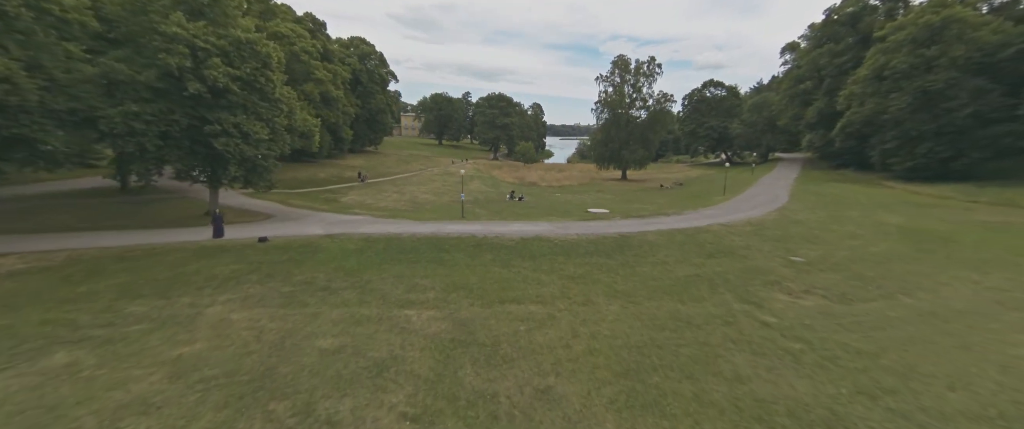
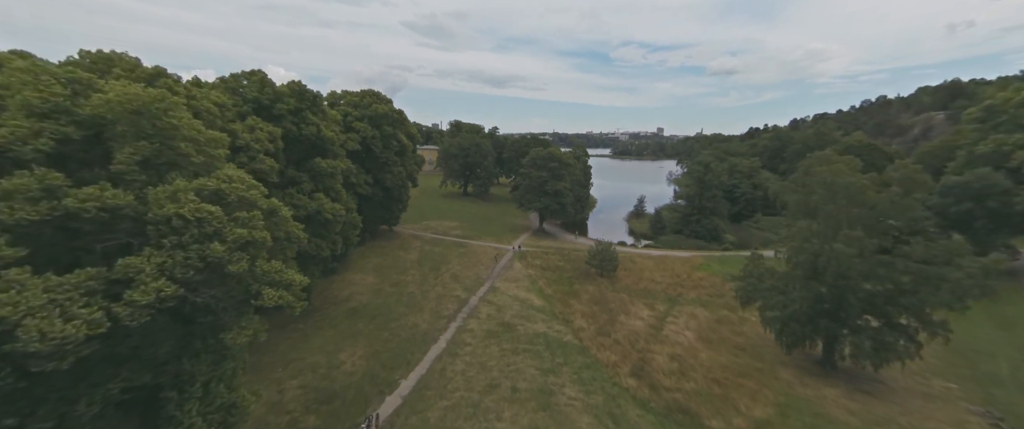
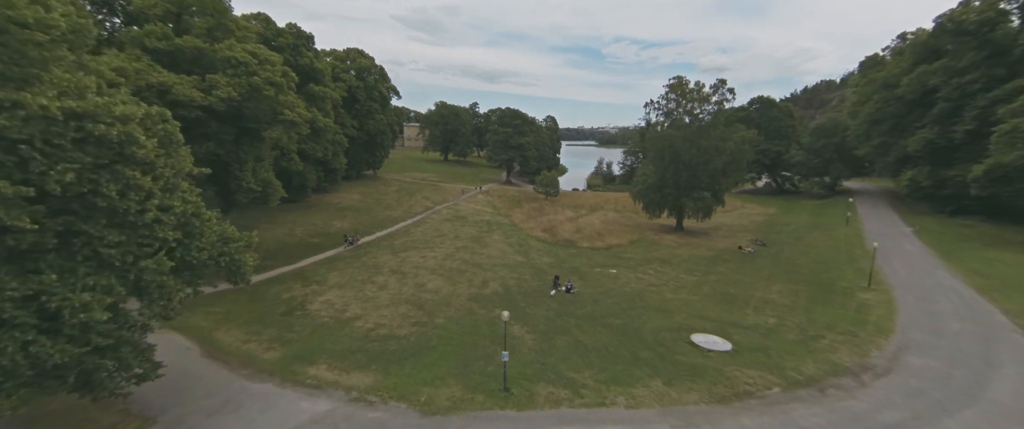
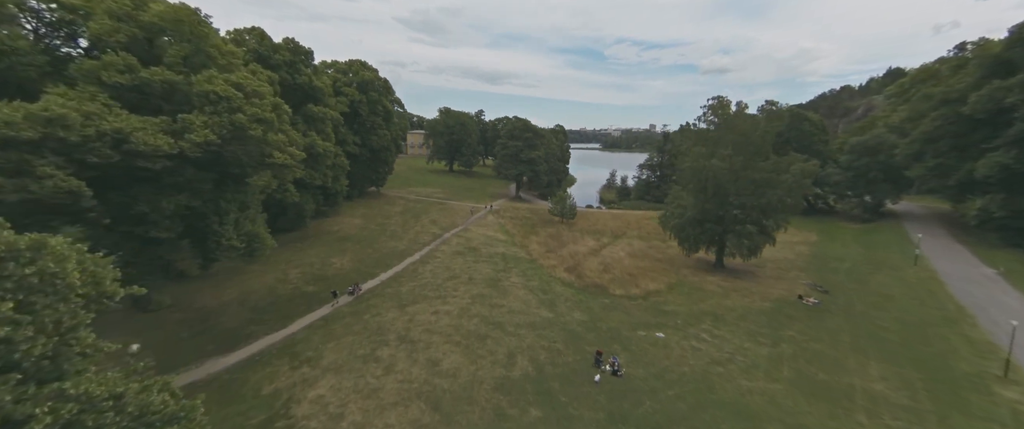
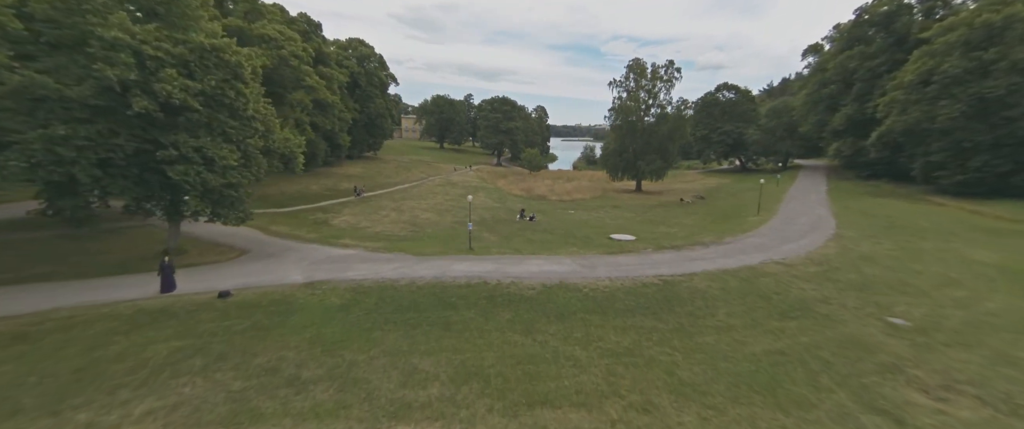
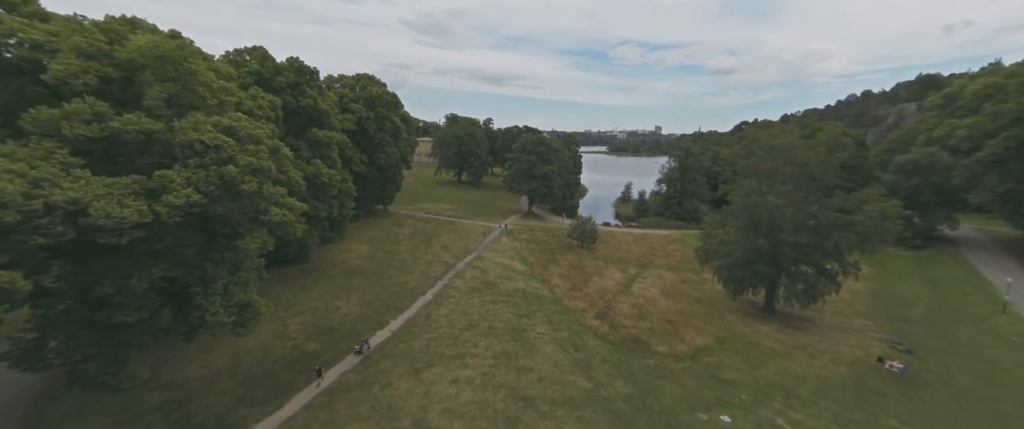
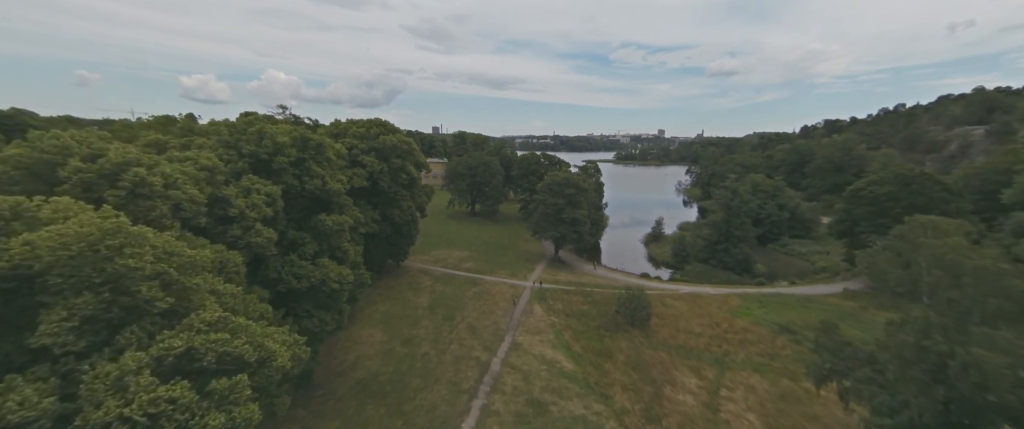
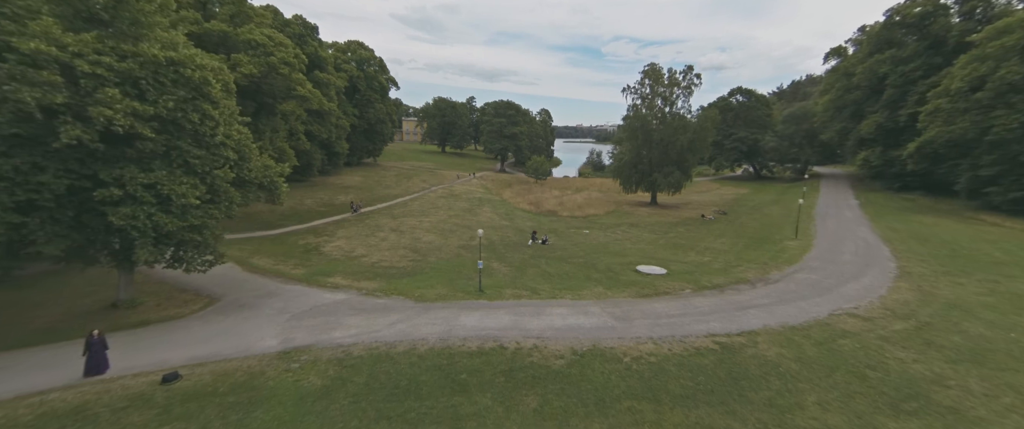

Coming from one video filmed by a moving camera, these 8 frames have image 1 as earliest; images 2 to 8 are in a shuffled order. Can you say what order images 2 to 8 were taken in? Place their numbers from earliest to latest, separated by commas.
5, 8, 3, 4, 6, 2, 7
